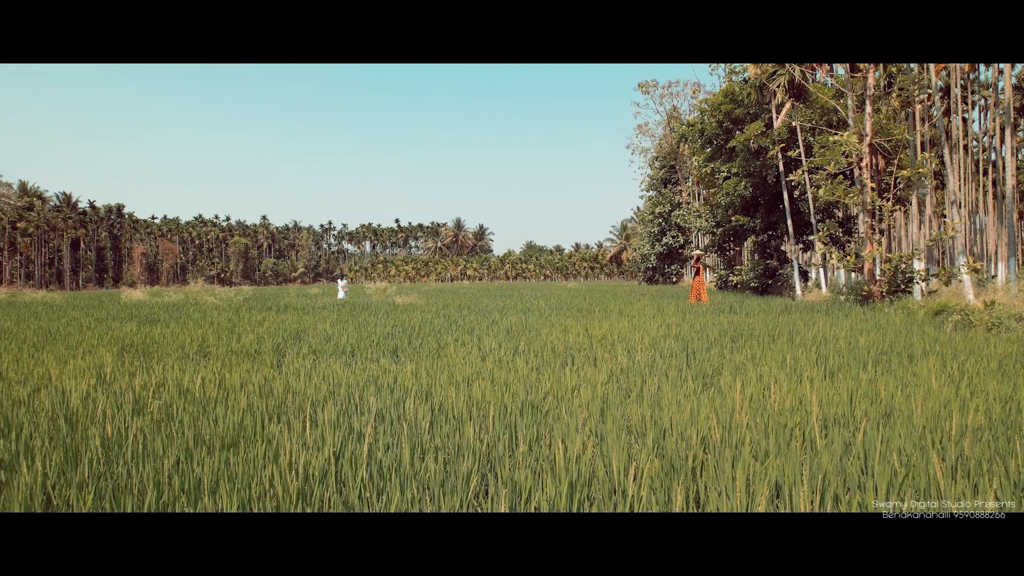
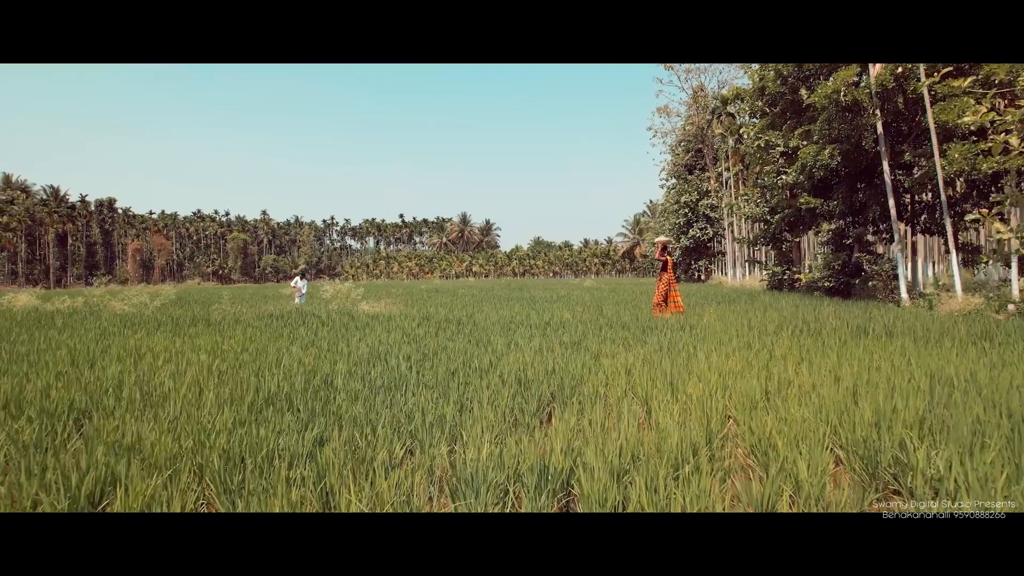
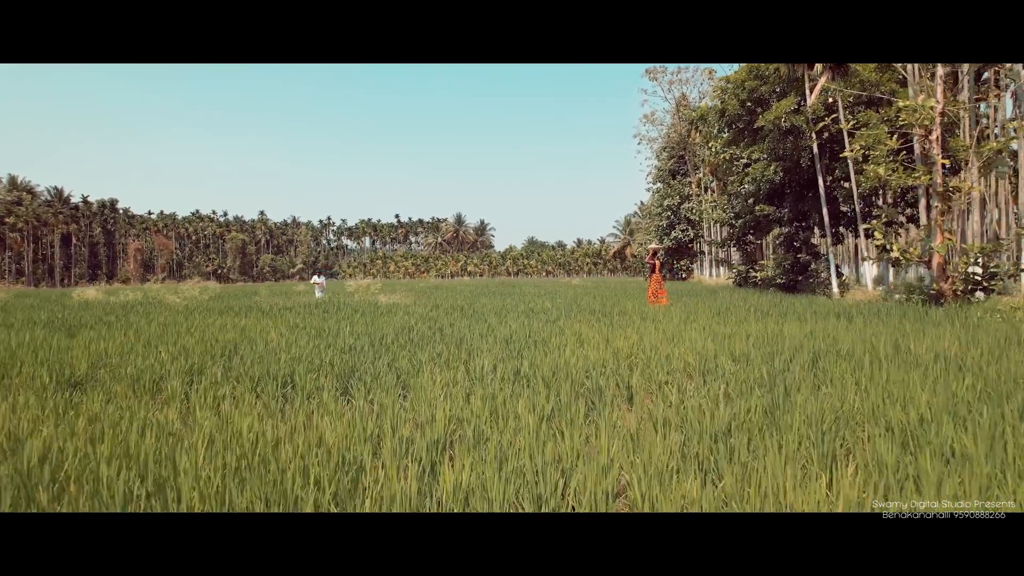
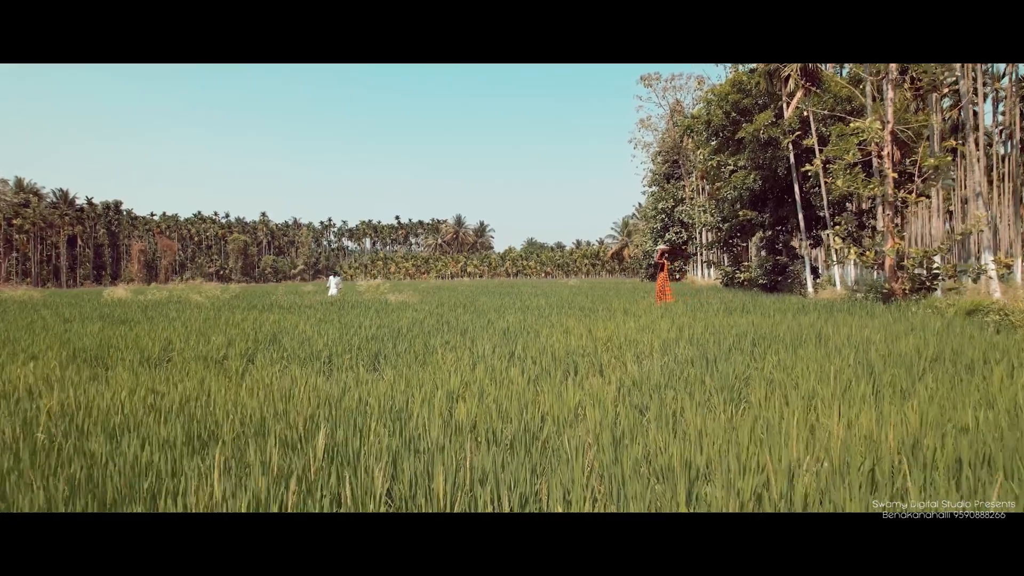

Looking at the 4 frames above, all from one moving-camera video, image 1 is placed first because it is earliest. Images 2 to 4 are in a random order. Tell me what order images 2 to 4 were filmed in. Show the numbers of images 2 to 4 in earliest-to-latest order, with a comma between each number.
4, 3, 2
